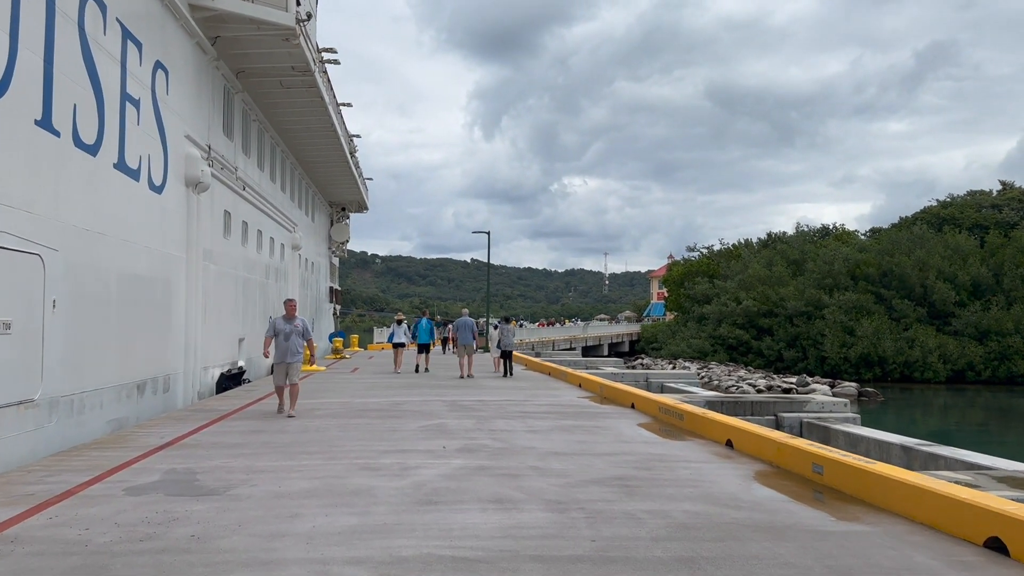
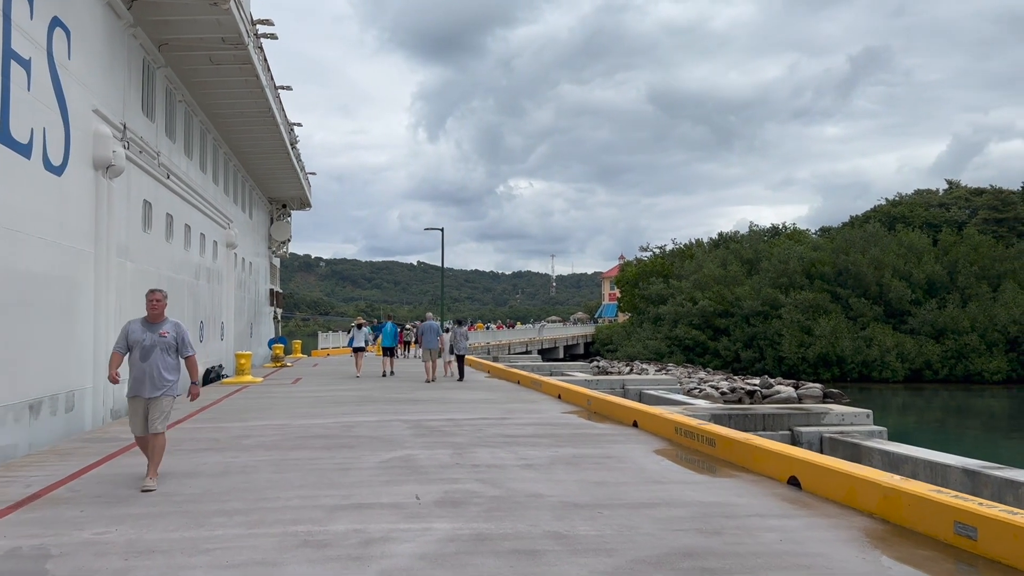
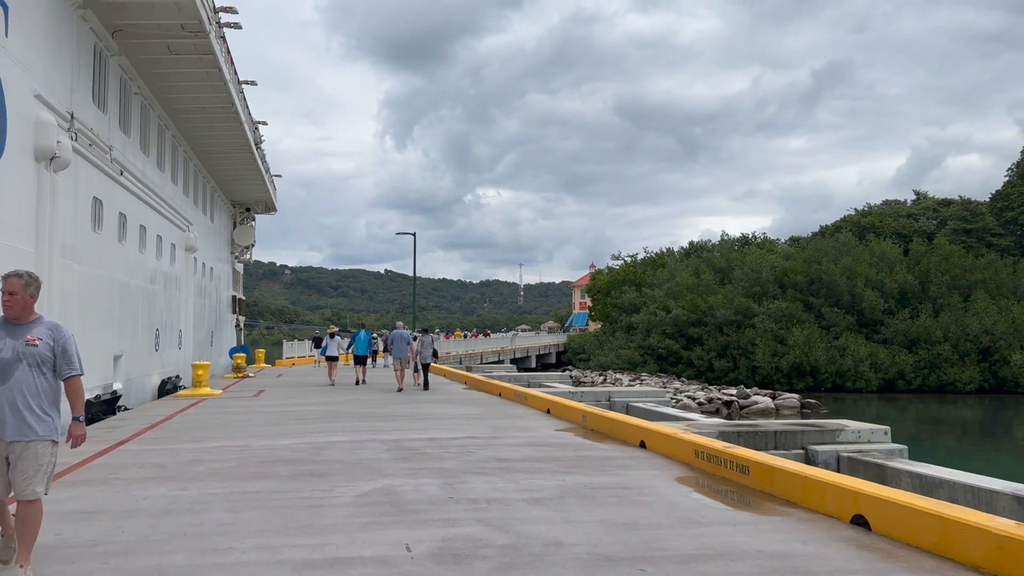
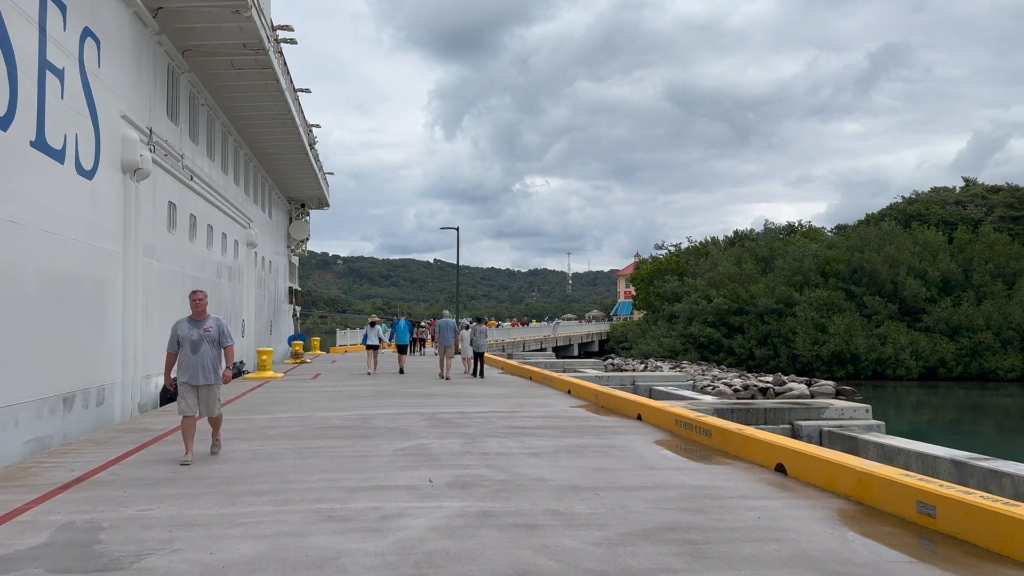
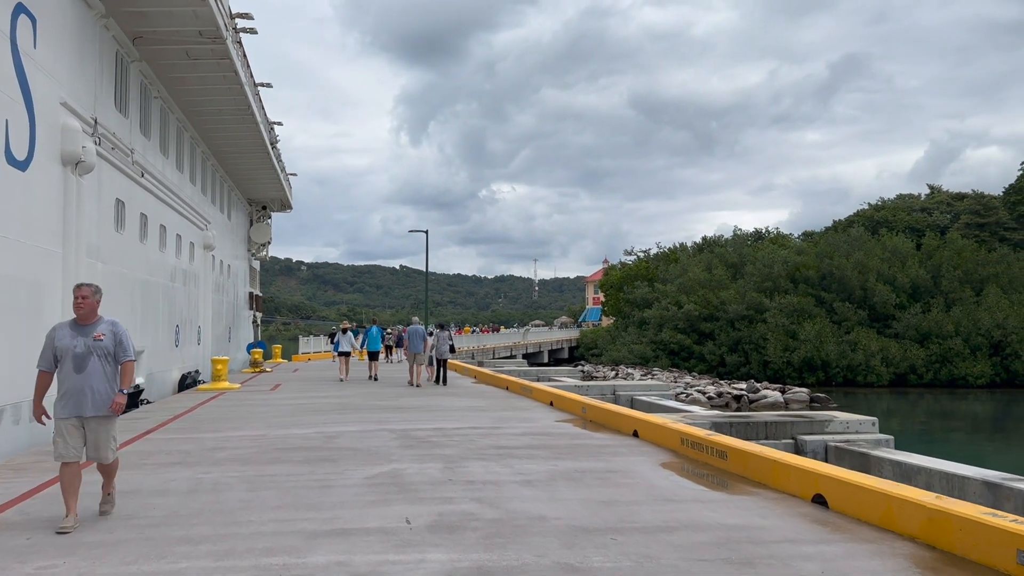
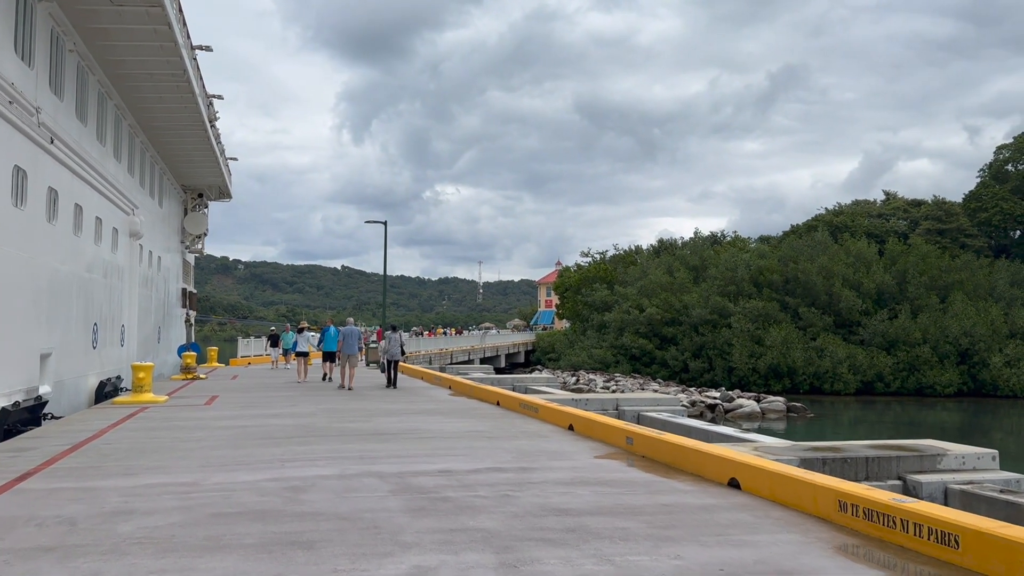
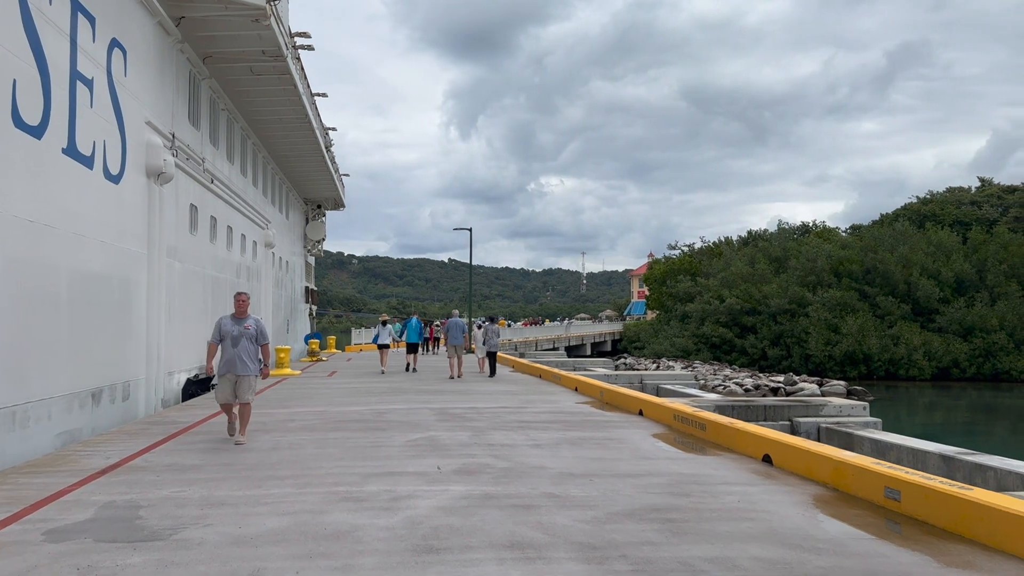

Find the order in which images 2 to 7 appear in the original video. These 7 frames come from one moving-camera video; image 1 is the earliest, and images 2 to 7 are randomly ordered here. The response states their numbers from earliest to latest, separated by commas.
7, 4, 2, 5, 3, 6
